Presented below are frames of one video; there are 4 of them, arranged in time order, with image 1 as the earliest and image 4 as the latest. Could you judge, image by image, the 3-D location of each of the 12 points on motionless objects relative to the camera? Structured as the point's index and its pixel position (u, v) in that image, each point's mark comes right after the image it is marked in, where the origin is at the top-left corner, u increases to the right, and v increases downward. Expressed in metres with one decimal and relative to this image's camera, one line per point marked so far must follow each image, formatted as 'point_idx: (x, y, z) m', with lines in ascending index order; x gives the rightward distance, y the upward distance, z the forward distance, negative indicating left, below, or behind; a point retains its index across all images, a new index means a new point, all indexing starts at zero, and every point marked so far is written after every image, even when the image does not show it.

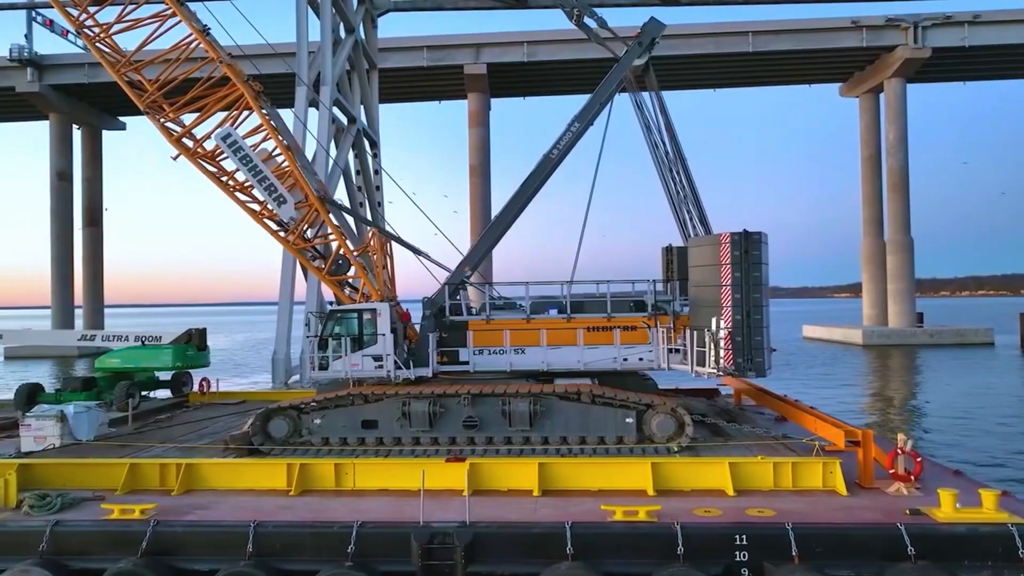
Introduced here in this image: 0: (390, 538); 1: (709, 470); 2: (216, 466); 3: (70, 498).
0: (-1.3, -2.7, +8.2) m
1: (+2.5, -2.3, +9.7) m
2: (-3.8, -2.3, +10.0) m
3: (-5.3, -2.5, +9.3) m
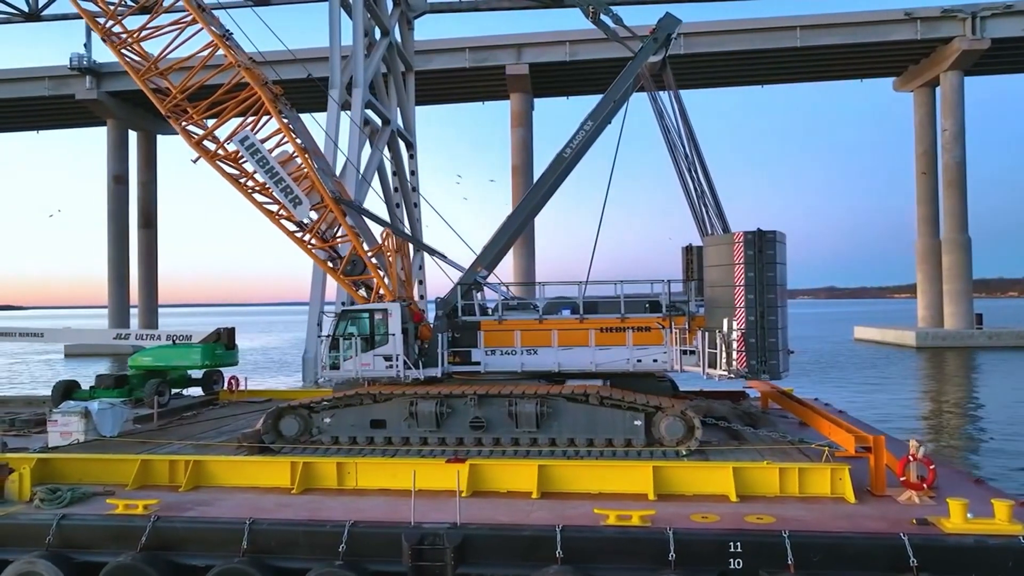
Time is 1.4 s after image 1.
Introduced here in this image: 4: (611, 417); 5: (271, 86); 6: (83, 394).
0: (-1.4, -2.7, +8.3) m
1: (+2.5, -2.3, +9.4) m
2: (-3.8, -2.3, +10.2) m
3: (-5.3, -2.5, +9.5) m
4: (+1.5, -1.9, +11.3) m
5: (-4.4, +3.7, +14.0) m
6: (-9.7, -2.4, +17.4) m
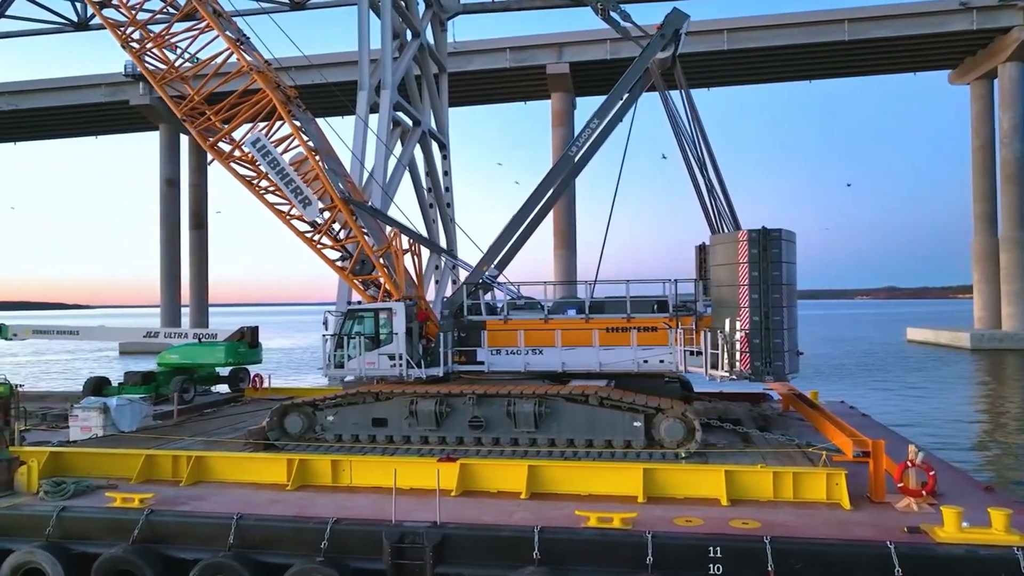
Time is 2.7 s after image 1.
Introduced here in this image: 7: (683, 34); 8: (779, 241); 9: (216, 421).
0: (-1.6, -2.7, +8.3) m
1: (+2.3, -2.3, +9.3) m
2: (-3.9, -2.3, +10.4) m
3: (-5.5, -2.5, +9.8) m
4: (+1.4, -1.9, +11.2) m
5: (-4.2, +3.7, +14.2) m
6: (-9.3, -2.4, +18.0) m
7: (+3.0, +4.4, +13.5) m
8: (+3.9, +0.7, +11.3) m
9: (-5.6, -2.5, +14.6) m
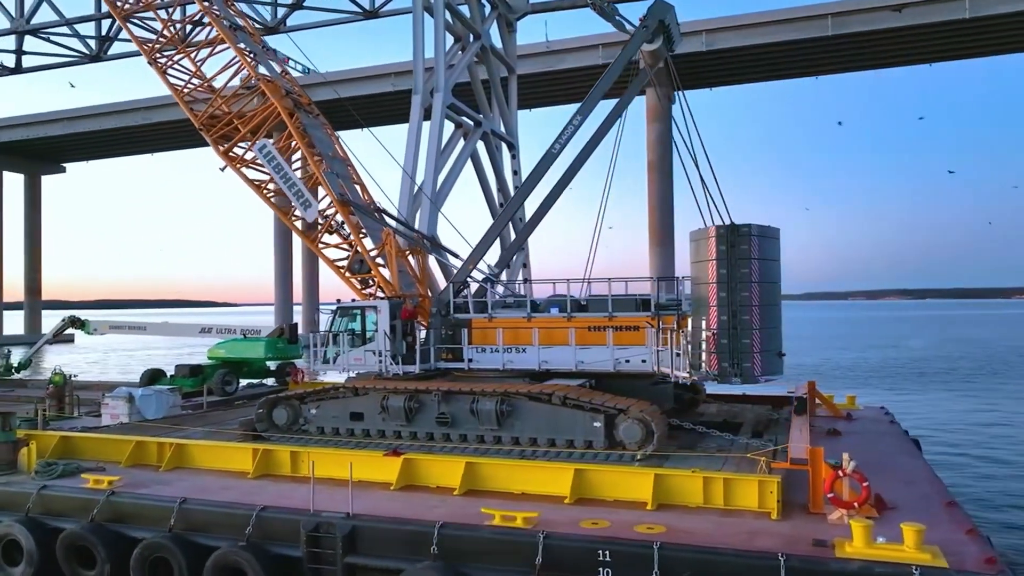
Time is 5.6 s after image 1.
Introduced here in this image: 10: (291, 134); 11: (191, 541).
0: (-2.6, -2.7, +8.7) m
1: (+1.4, -2.3, +9.0) m
2: (-4.6, -2.3, +11.1) m
3: (-6.2, -2.5, +10.8) m
4: (+0.8, -1.9, +11.1) m
5: (-4.3, +3.7, +15.0) m
6: (-8.8, -2.4, +19.4) m
7: (+2.7, +4.5, +13.2) m
8: (+3.3, +0.7, +10.8) m
9: (-5.6, -2.5, +15.6) m
10: (-4.2, +2.9, +14.7) m
11: (-3.8, -3.0, +9.0) m
